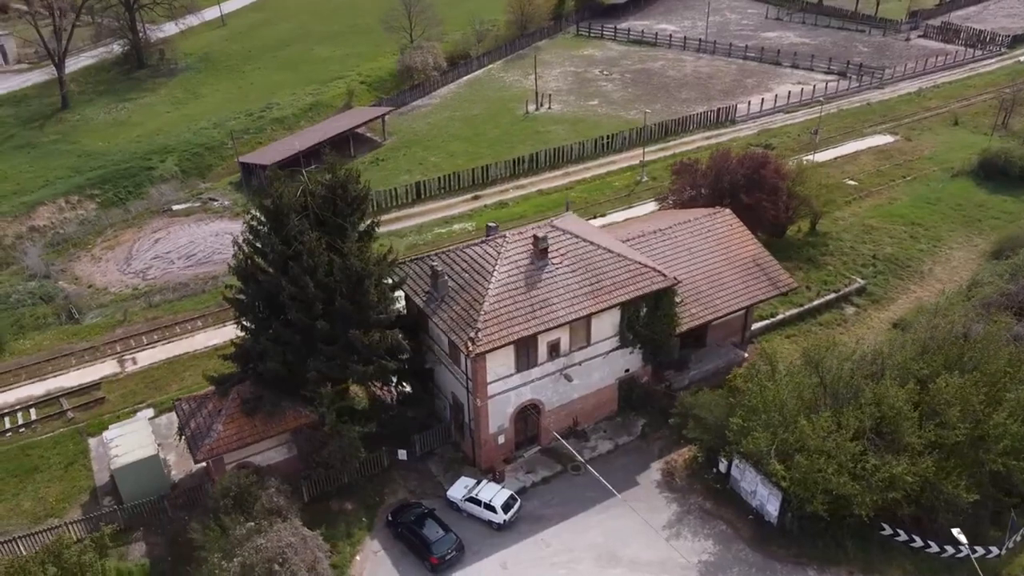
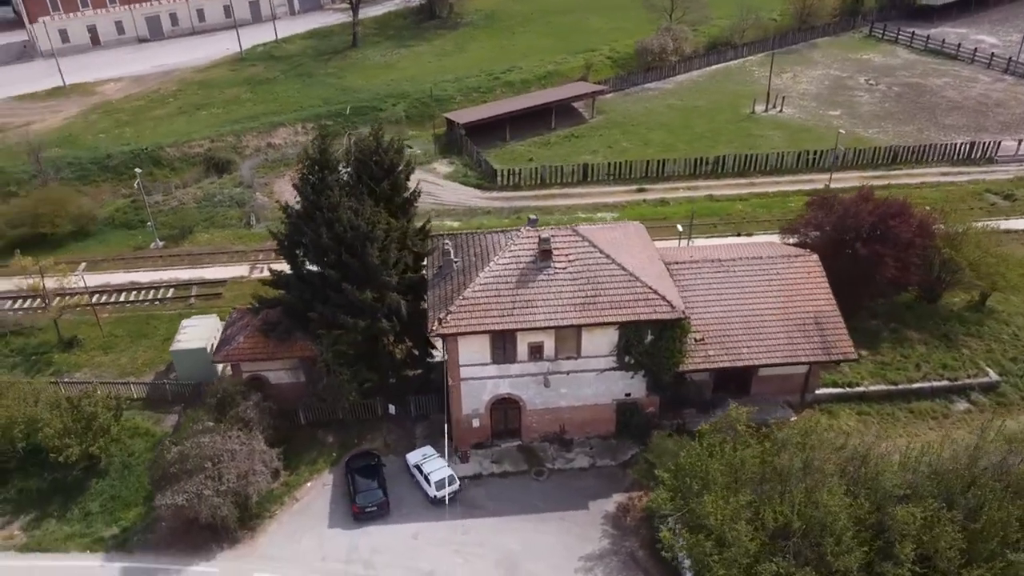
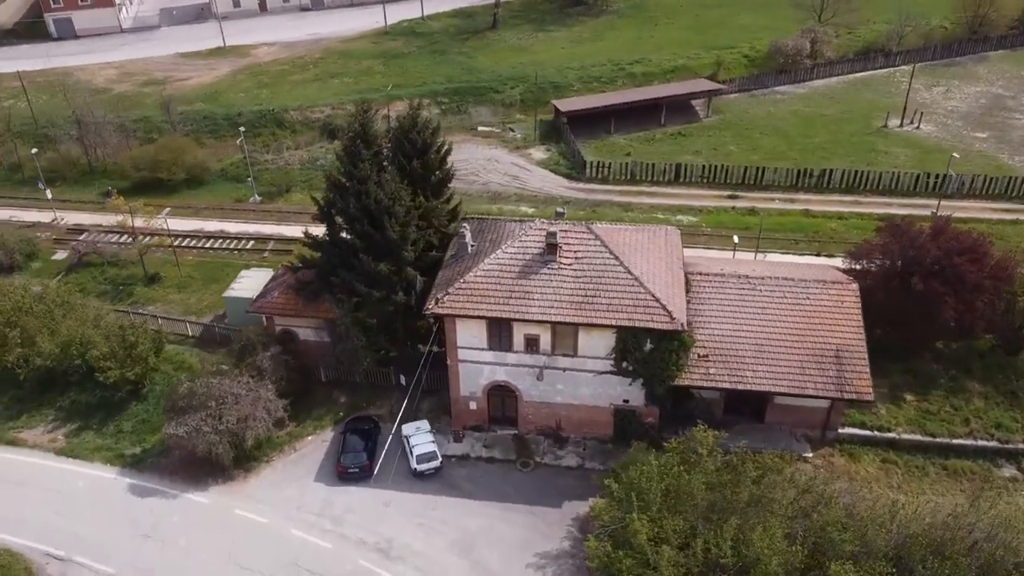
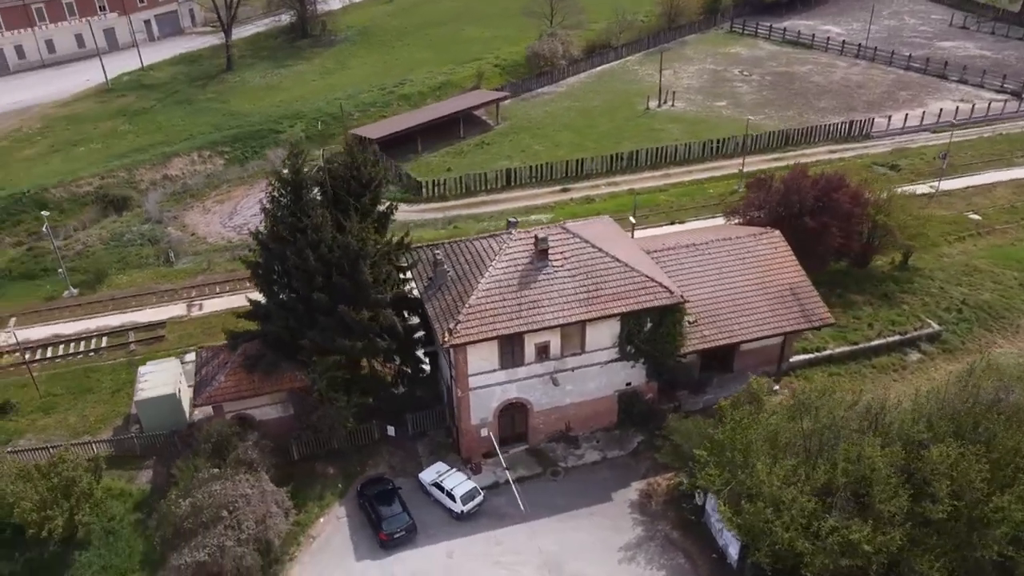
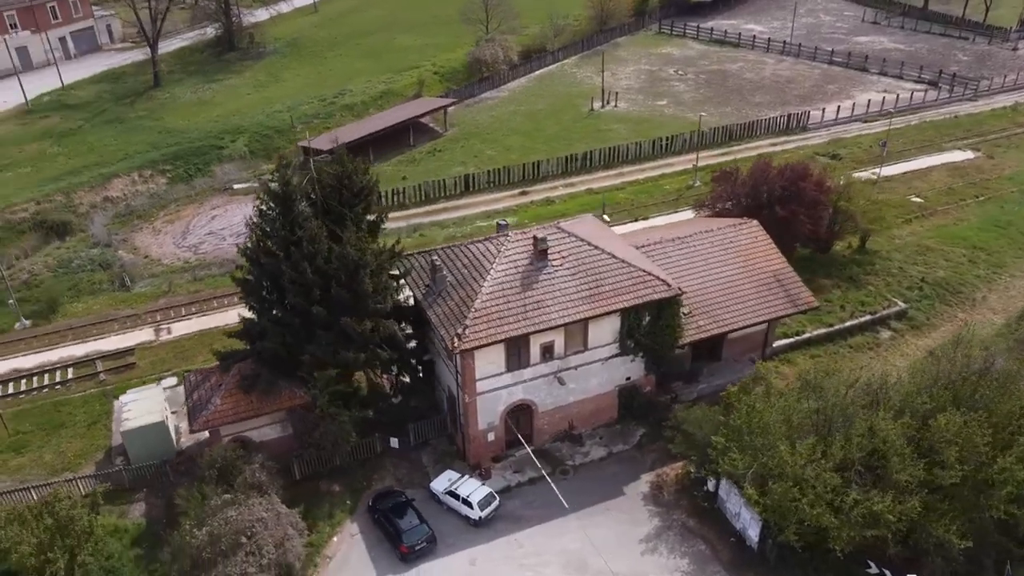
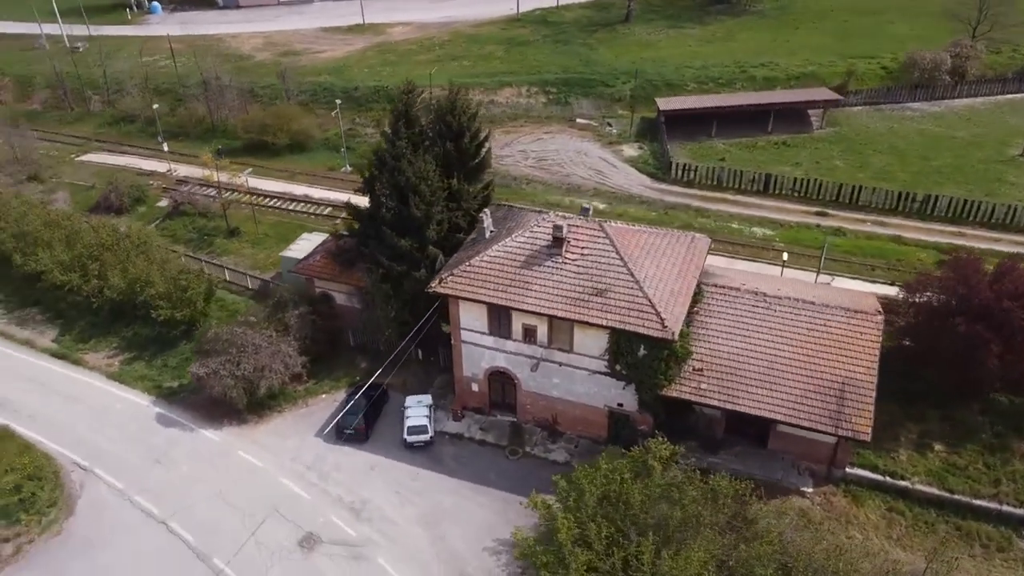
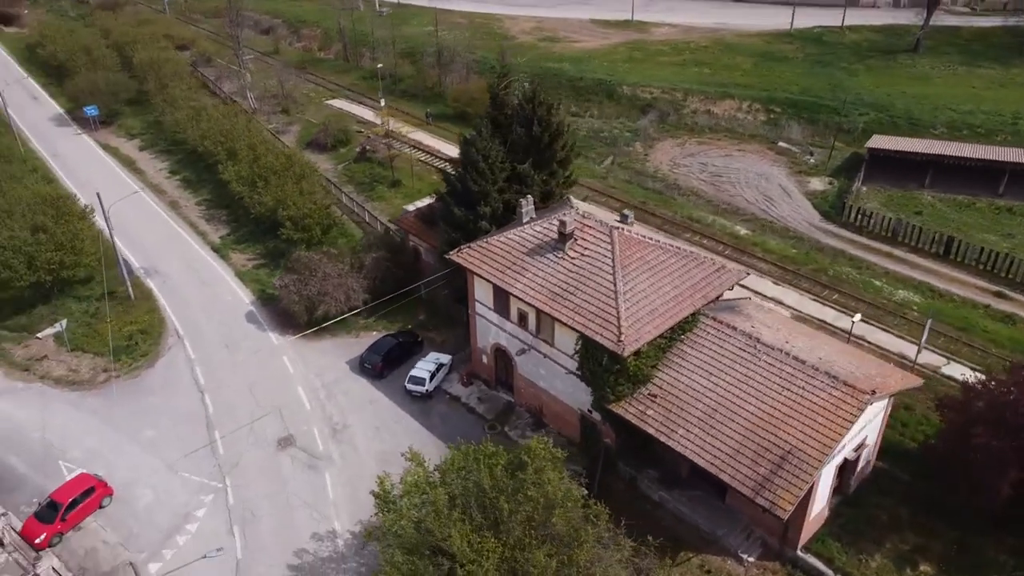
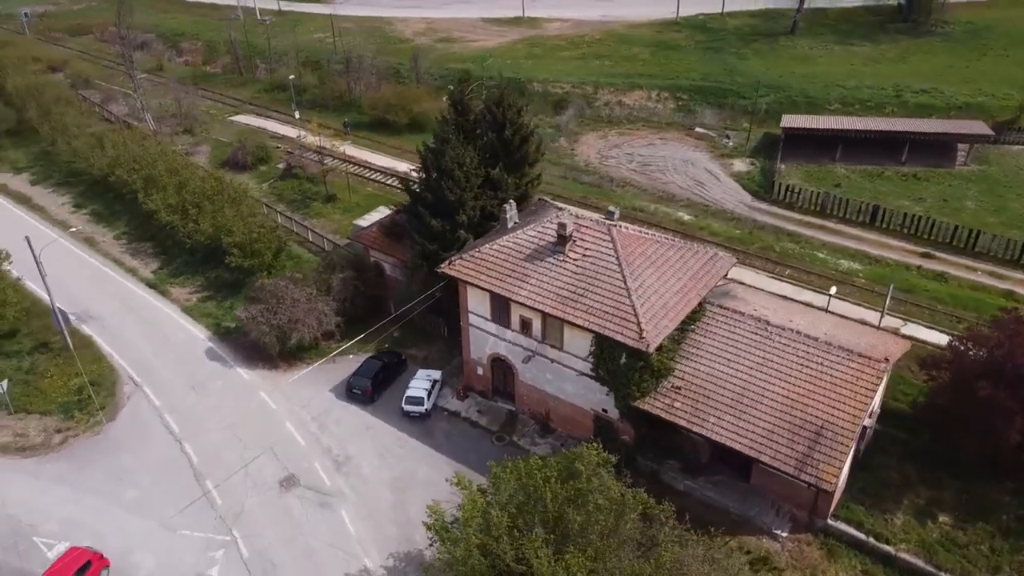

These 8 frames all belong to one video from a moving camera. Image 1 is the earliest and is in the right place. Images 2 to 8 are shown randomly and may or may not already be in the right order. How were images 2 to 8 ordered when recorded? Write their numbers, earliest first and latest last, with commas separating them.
5, 4, 2, 3, 6, 8, 7
